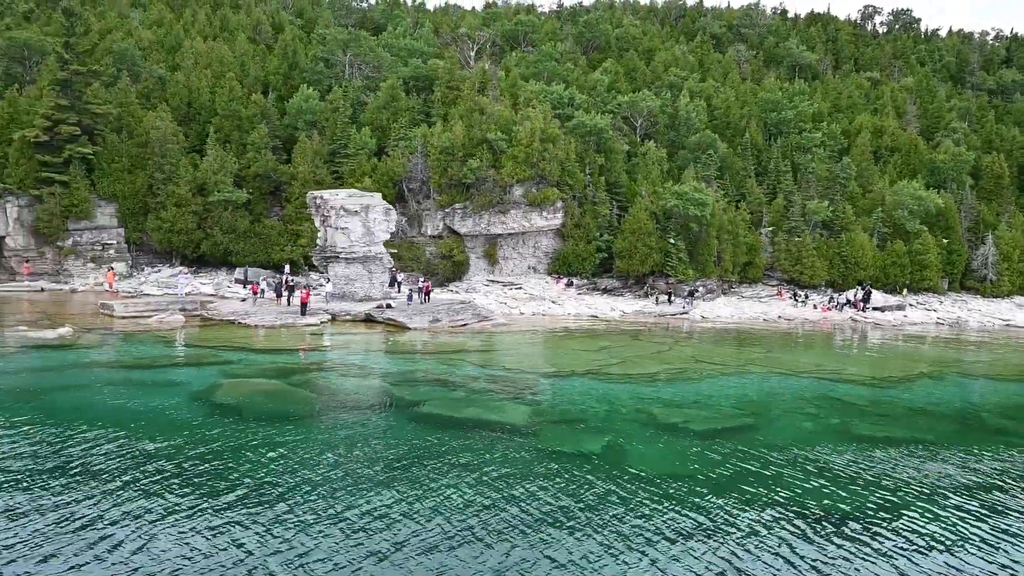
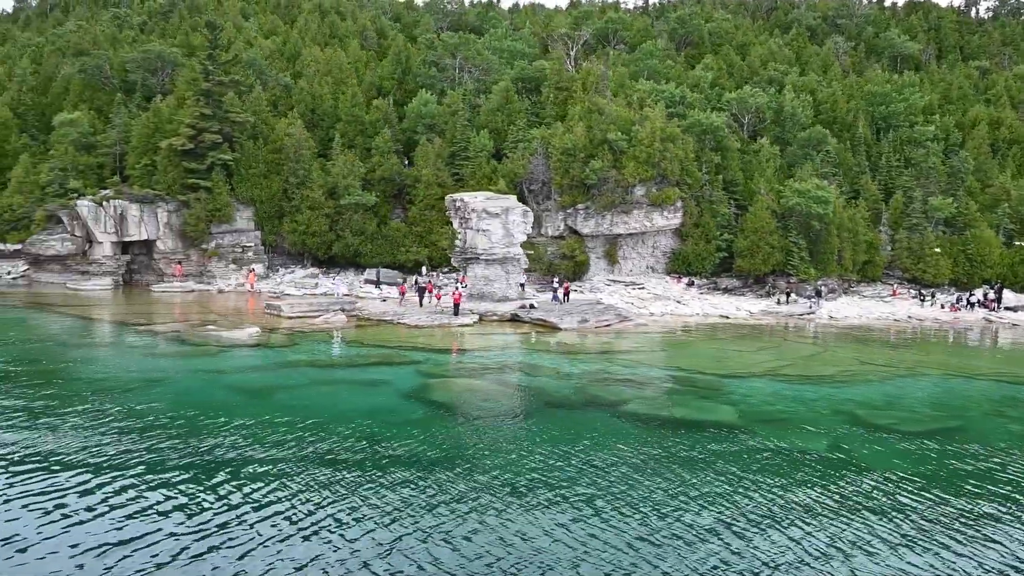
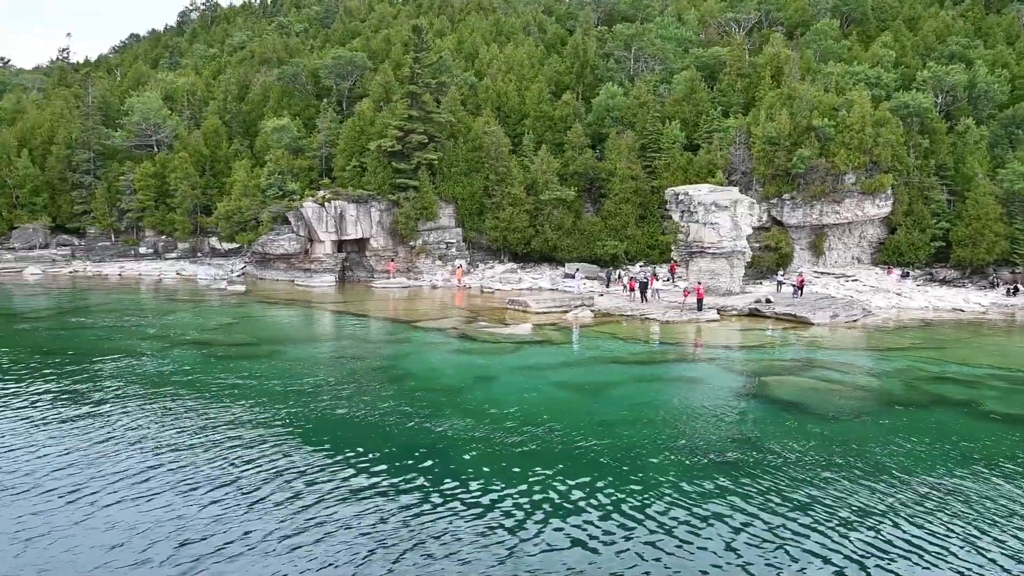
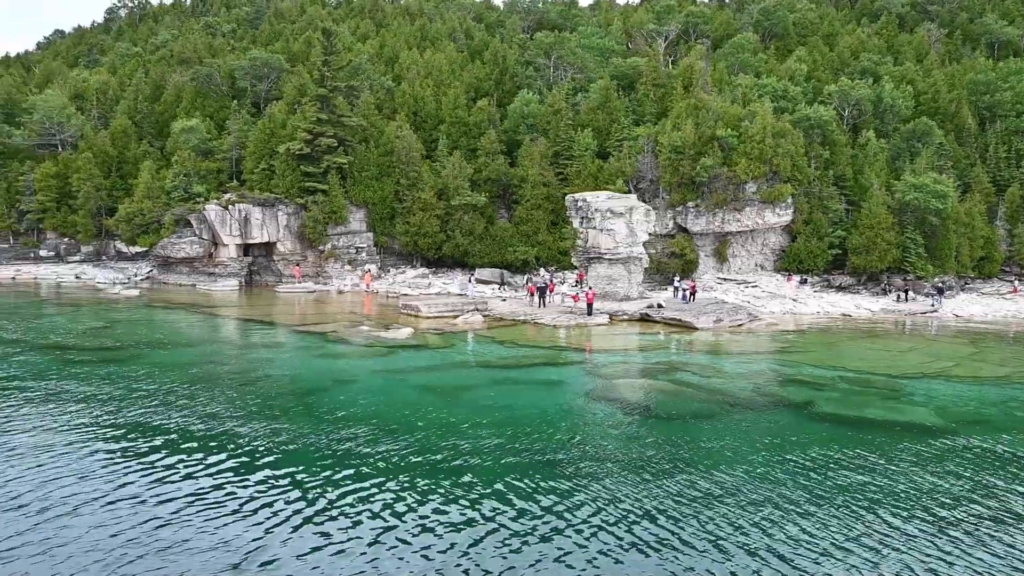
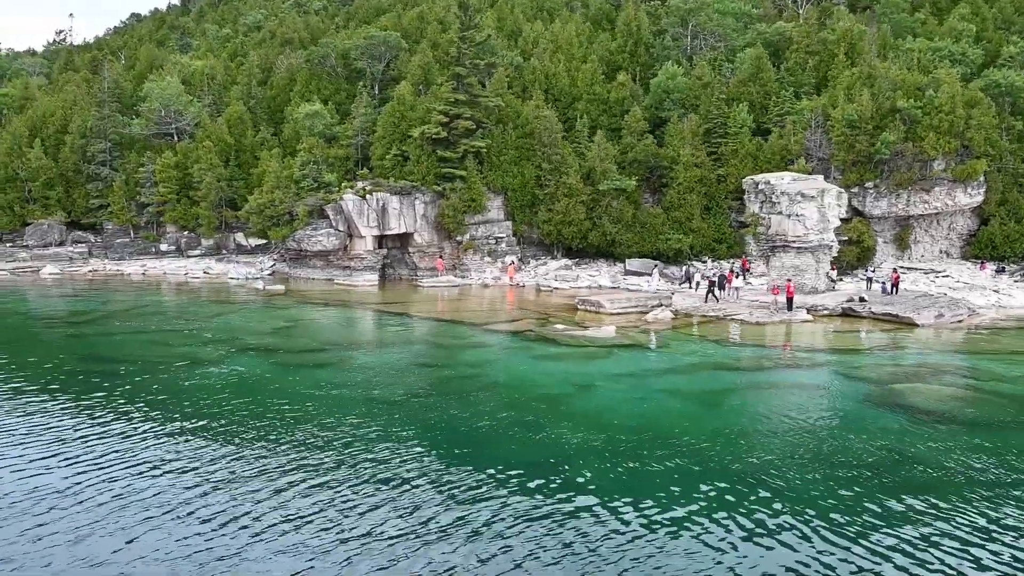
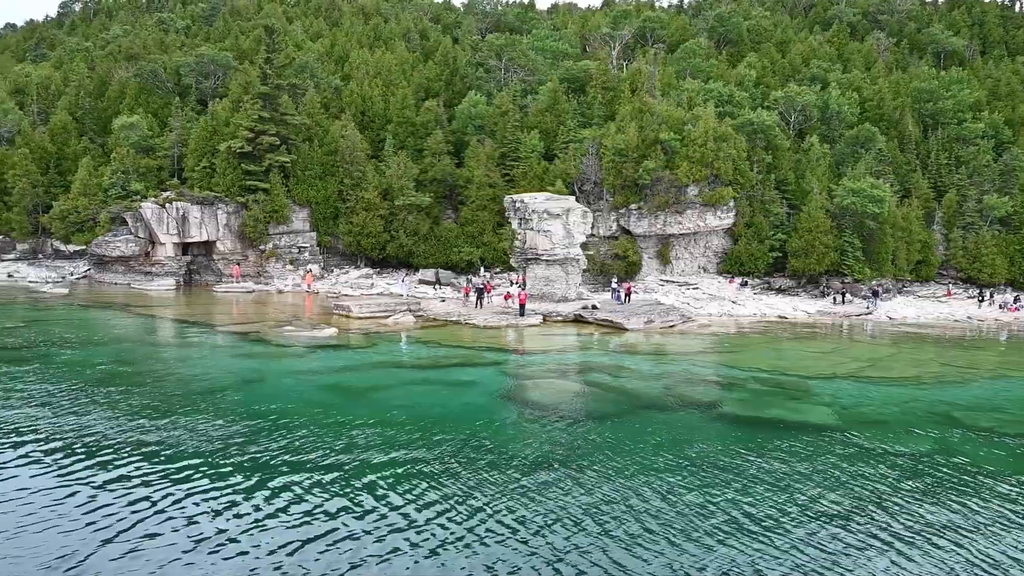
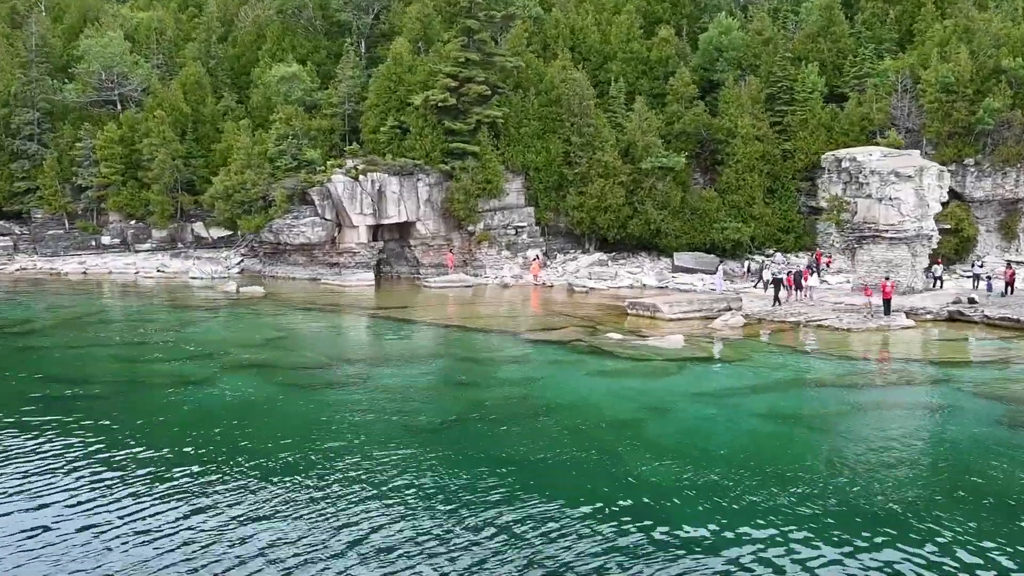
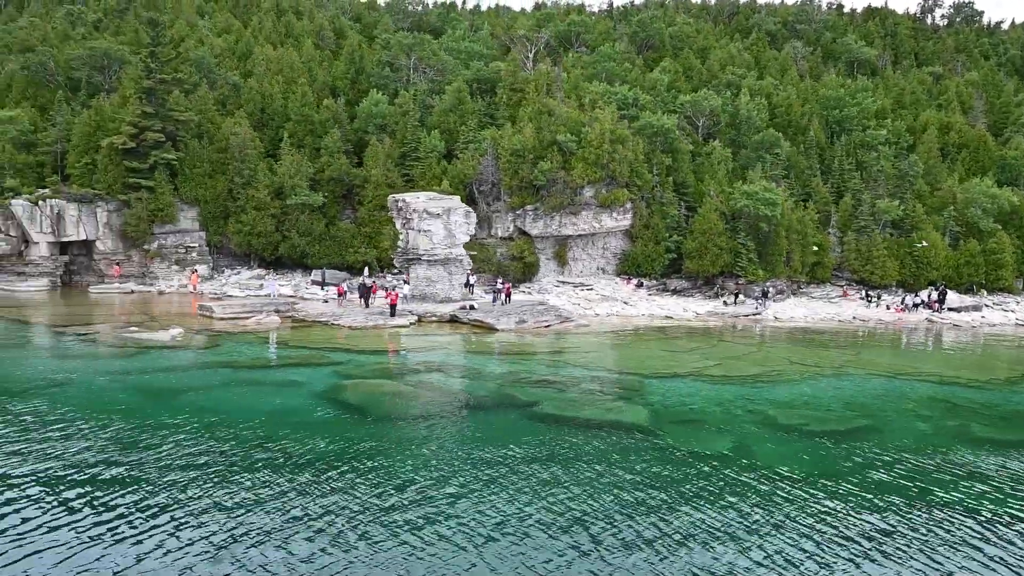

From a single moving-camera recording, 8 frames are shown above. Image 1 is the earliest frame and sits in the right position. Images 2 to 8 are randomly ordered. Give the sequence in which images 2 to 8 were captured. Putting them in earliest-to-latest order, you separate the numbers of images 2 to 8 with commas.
8, 2, 6, 4, 3, 5, 7
